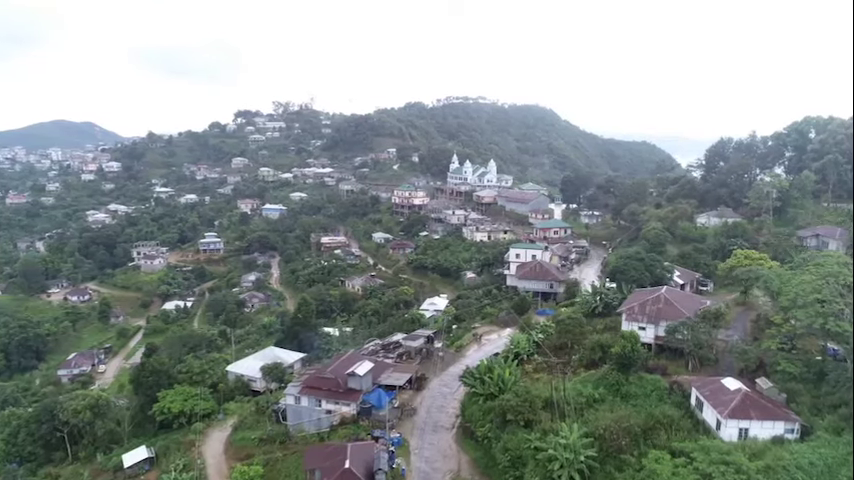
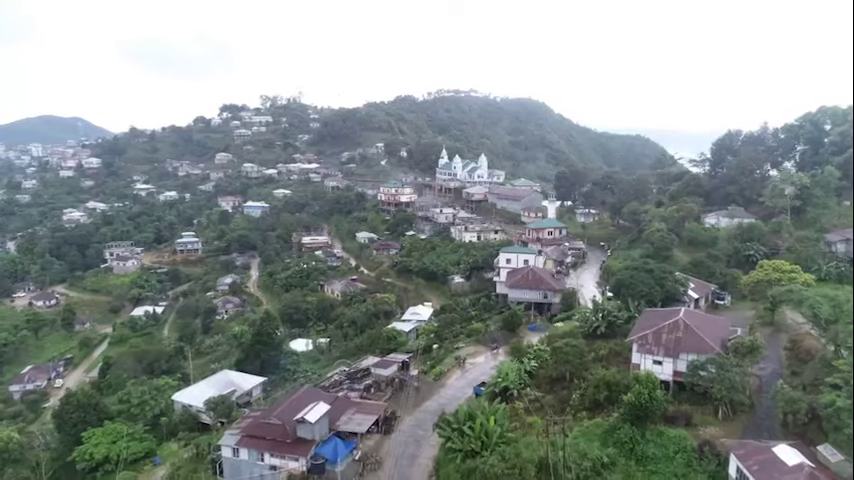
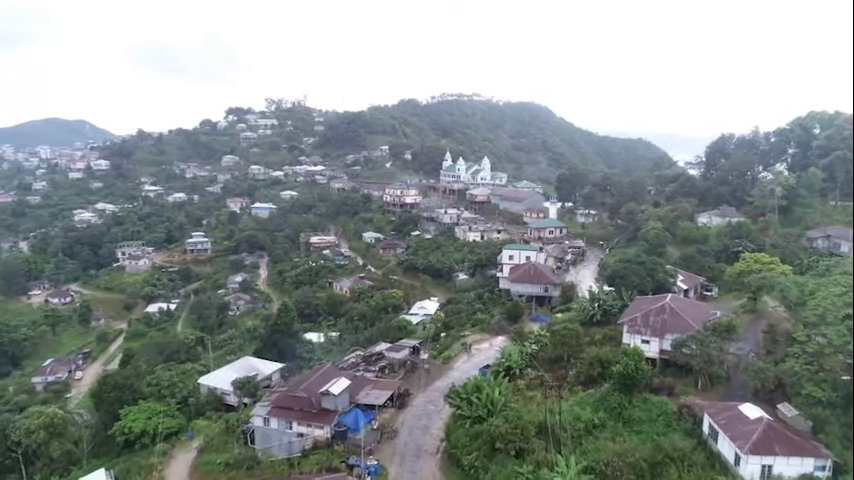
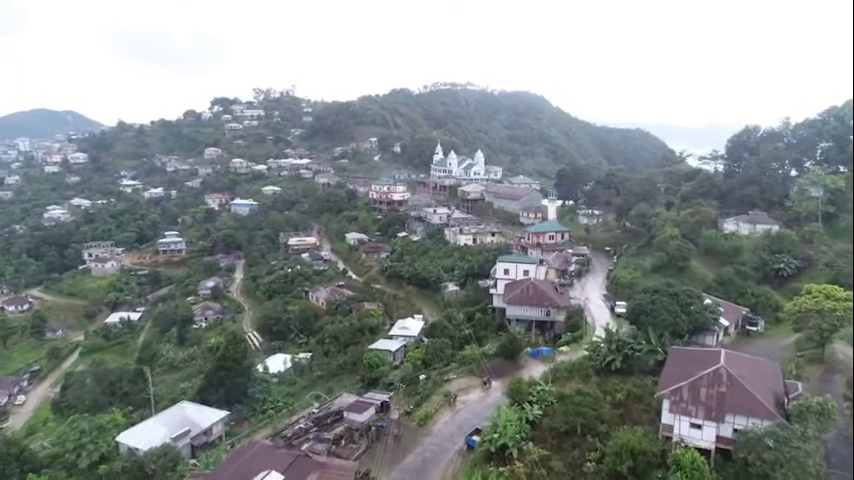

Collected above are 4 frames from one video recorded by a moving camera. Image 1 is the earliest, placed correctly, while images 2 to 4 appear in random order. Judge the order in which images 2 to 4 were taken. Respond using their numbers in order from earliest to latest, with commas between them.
3, 2, 4
